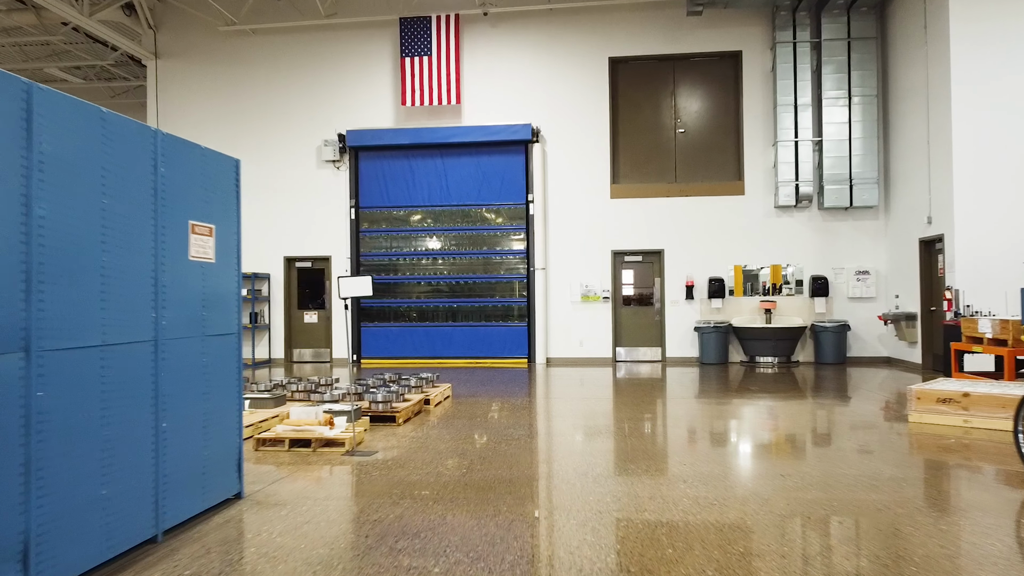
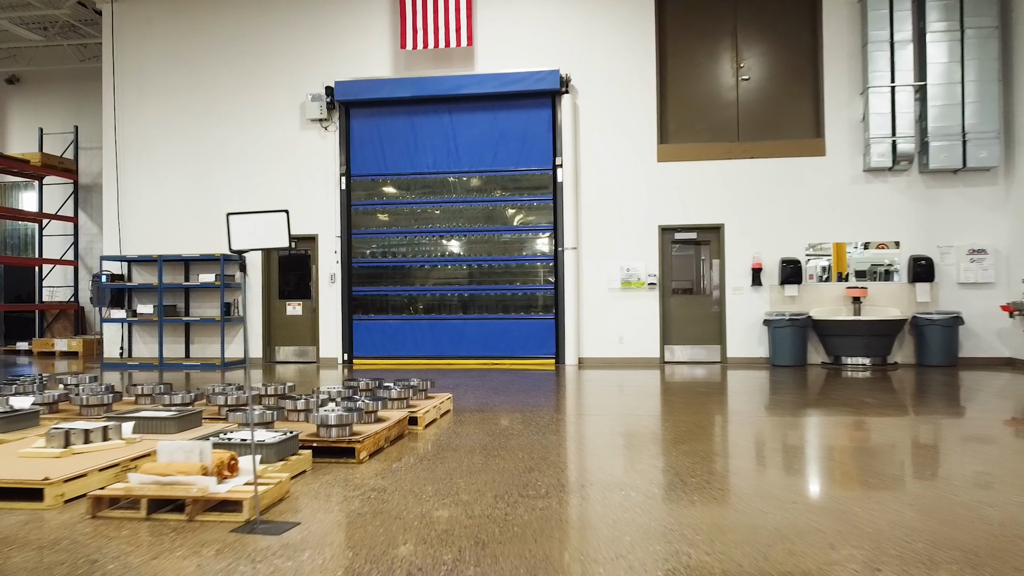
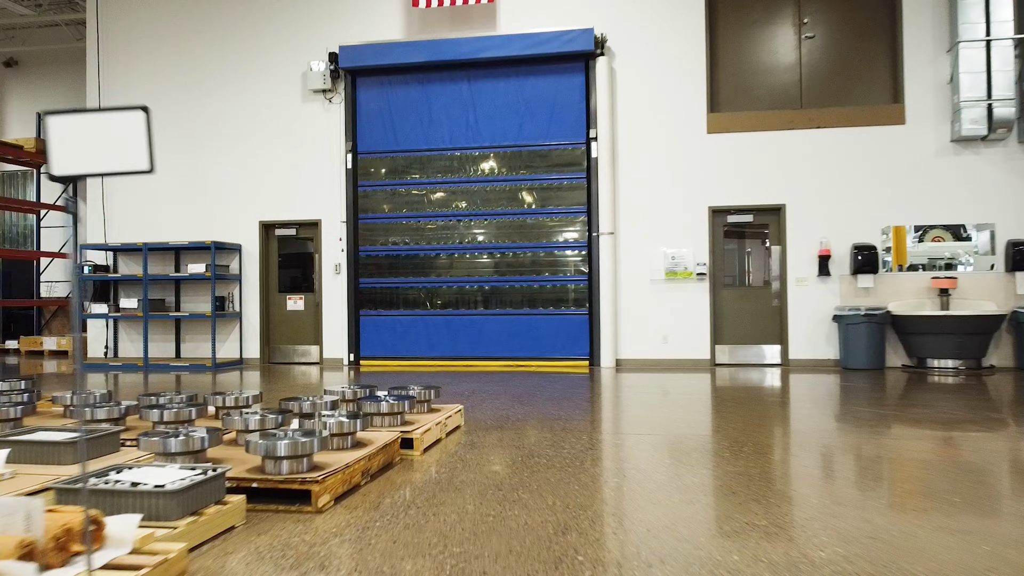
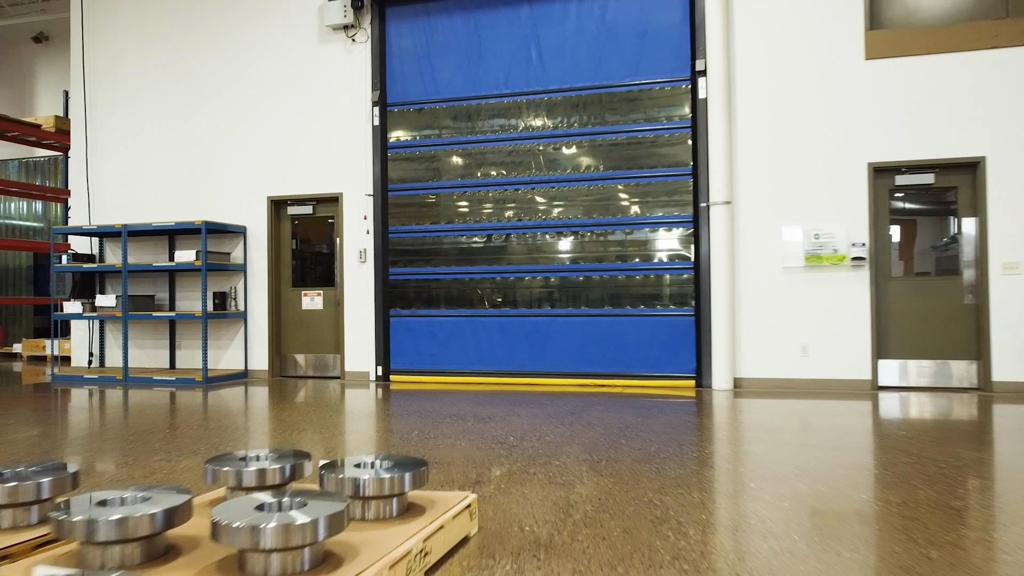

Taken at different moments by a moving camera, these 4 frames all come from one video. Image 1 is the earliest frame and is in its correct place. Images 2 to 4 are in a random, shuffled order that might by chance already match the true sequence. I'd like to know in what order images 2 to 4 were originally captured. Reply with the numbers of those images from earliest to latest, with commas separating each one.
2, 3, 4
